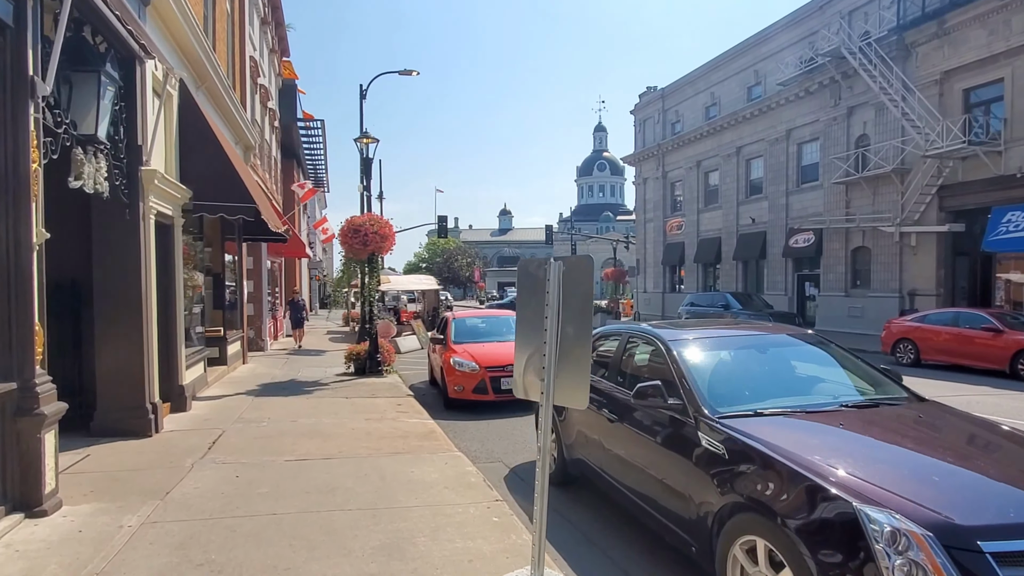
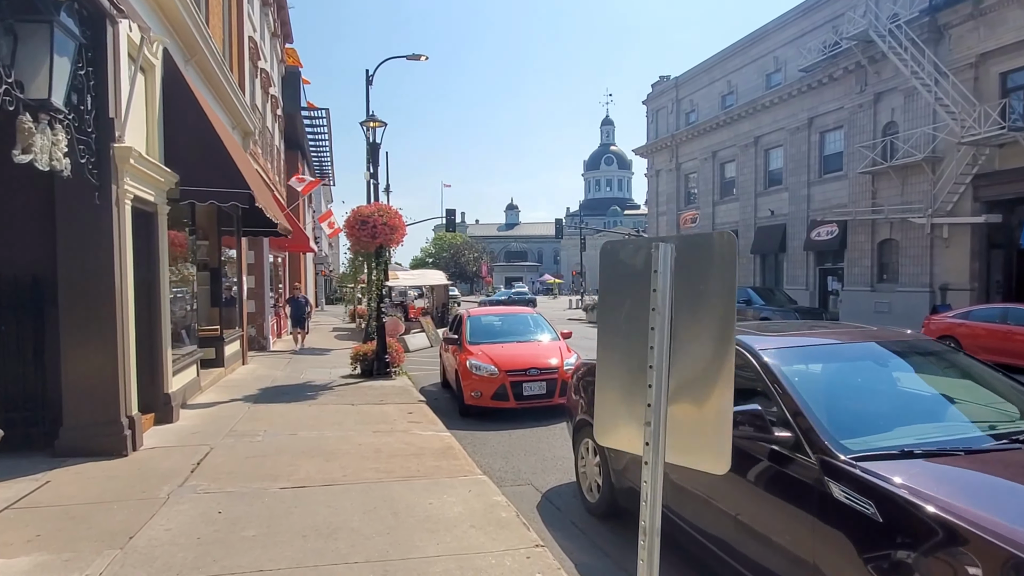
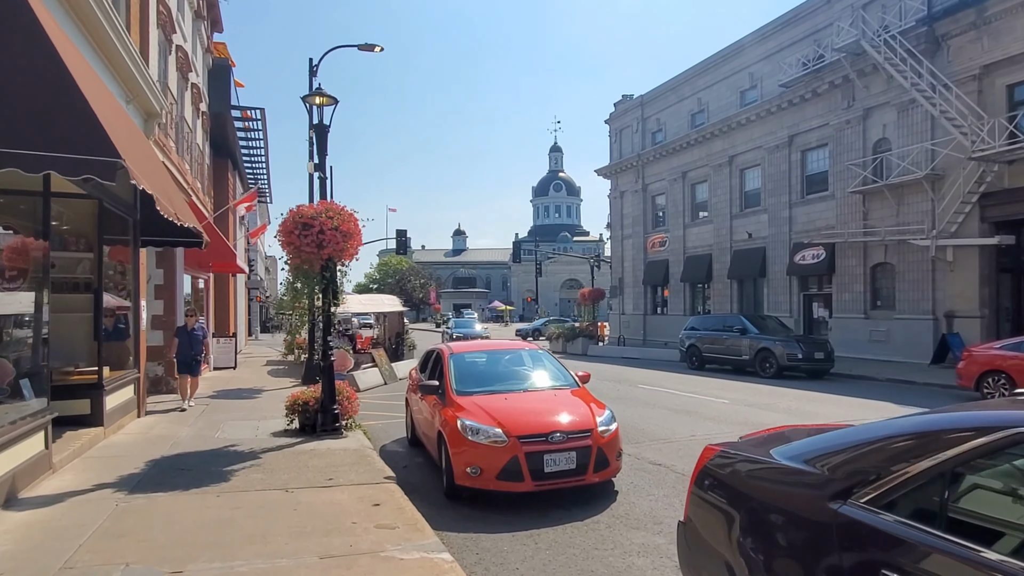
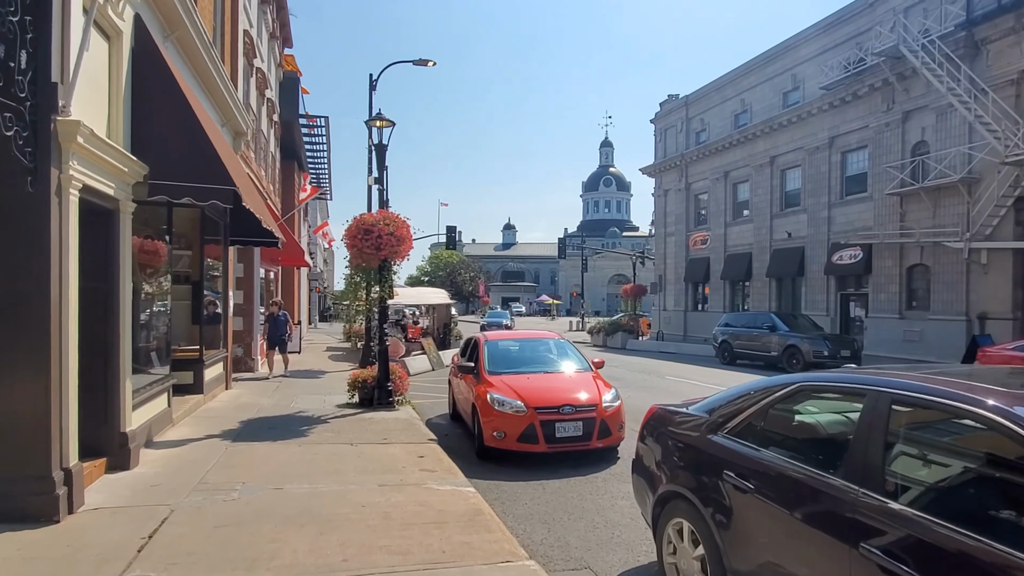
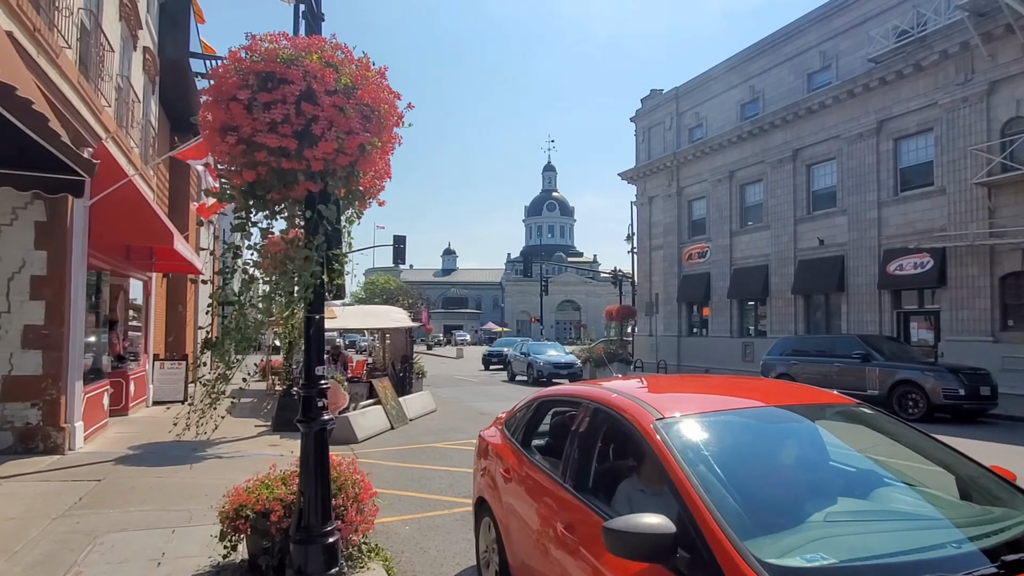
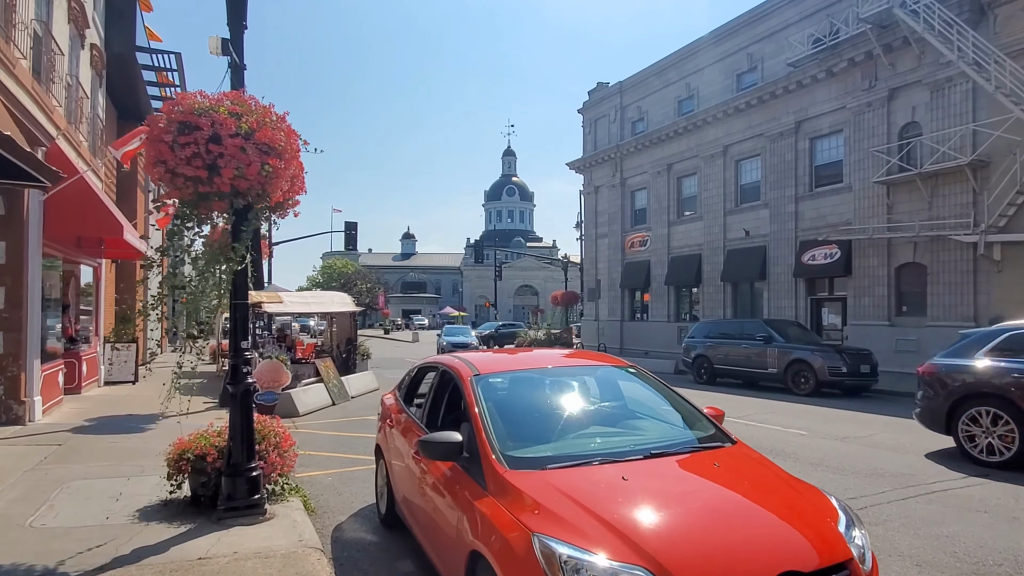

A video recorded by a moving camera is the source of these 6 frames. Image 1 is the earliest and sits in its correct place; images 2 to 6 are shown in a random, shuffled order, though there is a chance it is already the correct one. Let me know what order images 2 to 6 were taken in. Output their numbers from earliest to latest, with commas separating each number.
2, 4, 3, 6, 5
